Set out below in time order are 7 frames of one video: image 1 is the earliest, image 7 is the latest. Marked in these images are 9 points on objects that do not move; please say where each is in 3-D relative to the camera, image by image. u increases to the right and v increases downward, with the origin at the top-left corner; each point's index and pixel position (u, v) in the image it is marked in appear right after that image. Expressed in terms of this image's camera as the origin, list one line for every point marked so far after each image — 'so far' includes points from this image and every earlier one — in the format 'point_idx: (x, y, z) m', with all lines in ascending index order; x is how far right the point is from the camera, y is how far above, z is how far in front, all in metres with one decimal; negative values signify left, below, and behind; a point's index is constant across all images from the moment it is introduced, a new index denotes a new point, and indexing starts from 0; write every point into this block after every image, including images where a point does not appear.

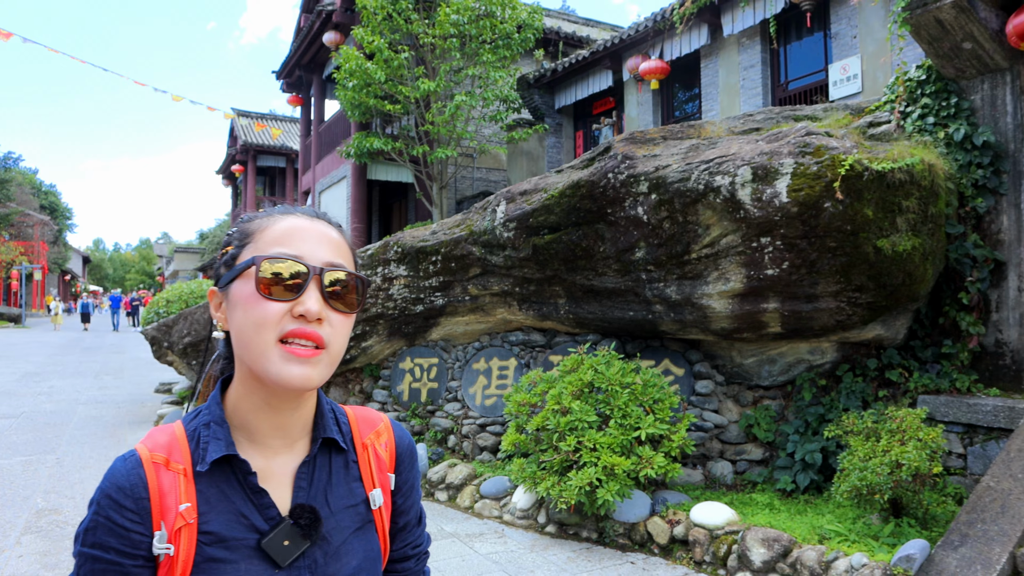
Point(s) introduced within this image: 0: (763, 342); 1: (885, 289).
0: (+1.5, -0.3, +4.9) m
1: (+2.0, 0.0, +4.3) m
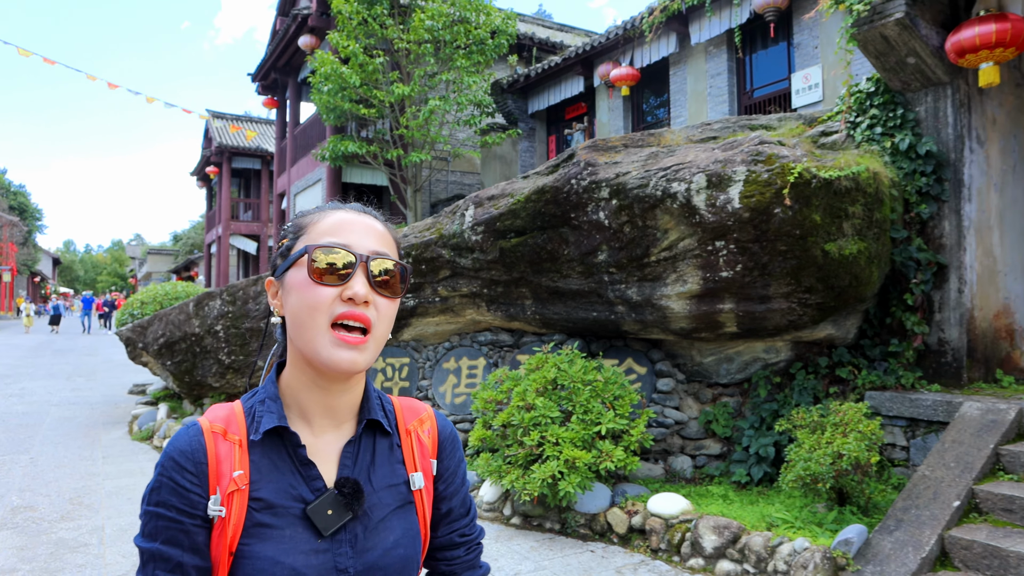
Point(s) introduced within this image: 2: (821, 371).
0: (+1.3, -0.3, +5.2) m
1: (+1.8, 0.0, +4.5) m
2: (+1.9, -0.5, +5.1) m
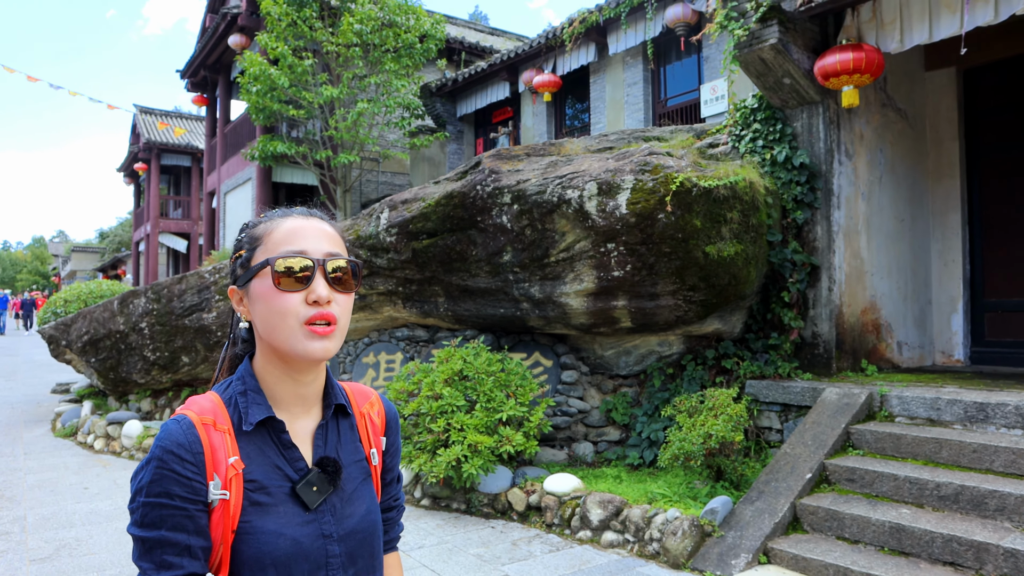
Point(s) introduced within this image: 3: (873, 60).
0: (+0.7, -0.3, +5.6) m
1: (+1.2, 0.0, +5.0) m
2: (+1.3, -0.5, +5.5) m
3: (+2.2, +1.4, +5.0) m
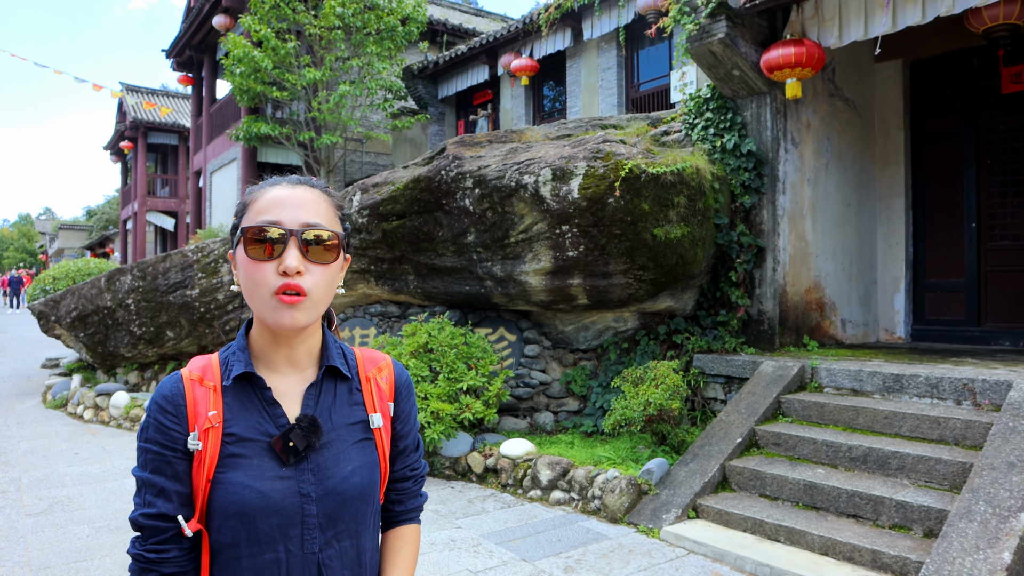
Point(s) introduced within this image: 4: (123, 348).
0: (+0.5, -0.2, +6.0) m
1: (+1.0, +0.1, +5.4) m
2: (+1.1, -0.4, +5.9) m
3: (+2.0, +1.5, +5.4) m
4: (-3.9, -0.6, +8.2) m
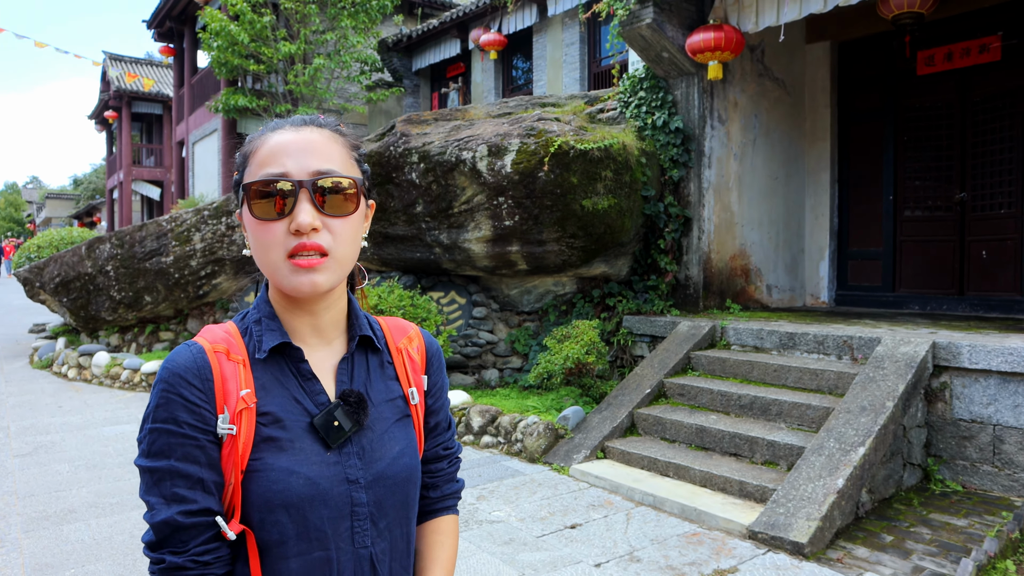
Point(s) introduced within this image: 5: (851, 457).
0: (+0.1, +0.1, +6.5) m
1: (+0.6, +0.4, +5.9) m
2: (+0.6, -0.1, +6.4) m
3: (+1.6, +1.8, +5.8) m
4: (-4.3, -0.3, +8.6) m
5: (+1.6, -0.8, +3.7) m
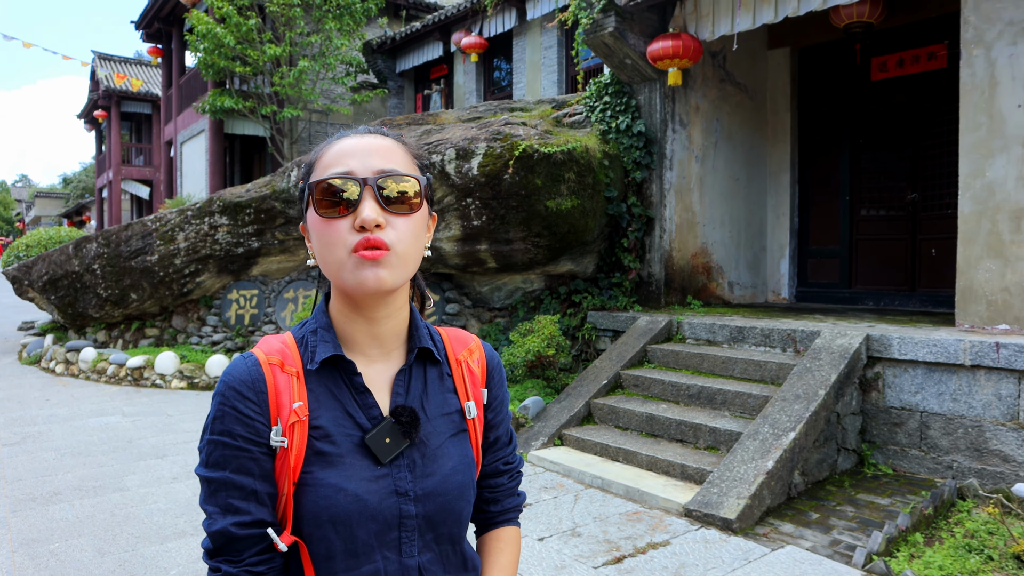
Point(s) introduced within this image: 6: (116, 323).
0: (-0.2, +0.1, +6.7) m
1: (+0.3, +0.4, +6.1) m
2: (+0.4, -0.1, +6.7) m
3: (+1.3, +1.8, +6.1) m
4: (-4.6, -0.2, +8.9) m
5: (+1.3, -0.8, +4.0) m
6: (-4.4, -0.4, +9.1) m
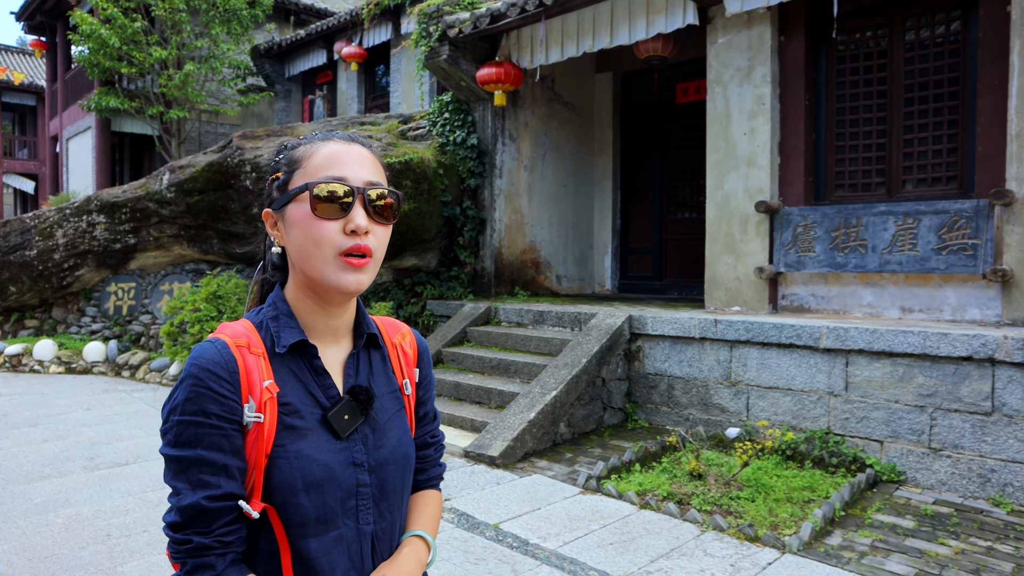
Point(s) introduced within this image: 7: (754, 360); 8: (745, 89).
0: (-1.6, +0.2, +7.6) m
1: (-1.0, +0.5, +7.1) m
2: (-1.0, 0.0, +7.7) m
3: (0.0, +1.9, +7.1) m
4: (-6.2, -0.2, +9.3) m
5: (+0.2, -0.7, +5.1) m
6: (-6.1, -0.3, +9.6) m
7: (+1.5, -0.5, +5.2) m
8: (+1.7, +1.4, +5.8) m
